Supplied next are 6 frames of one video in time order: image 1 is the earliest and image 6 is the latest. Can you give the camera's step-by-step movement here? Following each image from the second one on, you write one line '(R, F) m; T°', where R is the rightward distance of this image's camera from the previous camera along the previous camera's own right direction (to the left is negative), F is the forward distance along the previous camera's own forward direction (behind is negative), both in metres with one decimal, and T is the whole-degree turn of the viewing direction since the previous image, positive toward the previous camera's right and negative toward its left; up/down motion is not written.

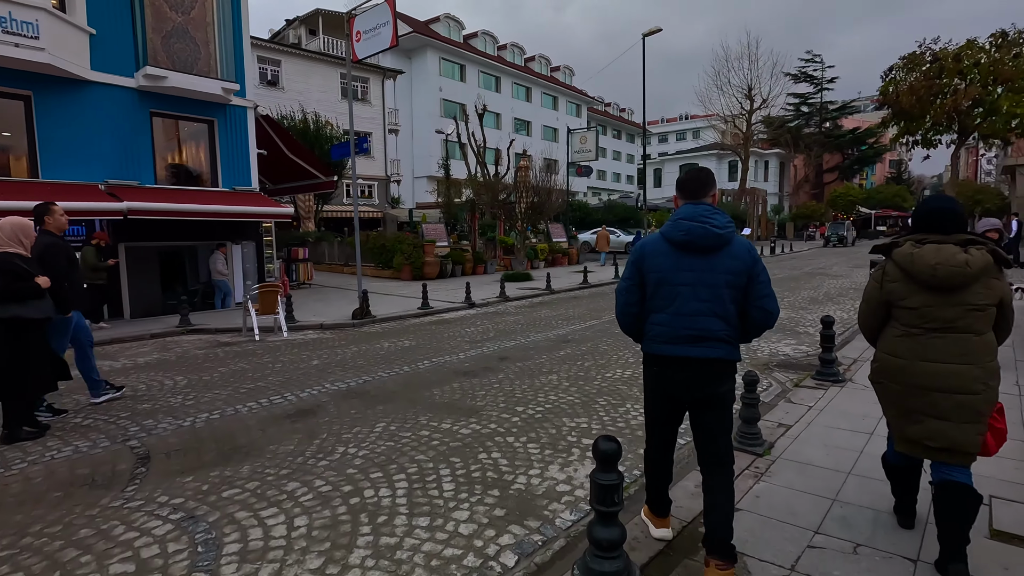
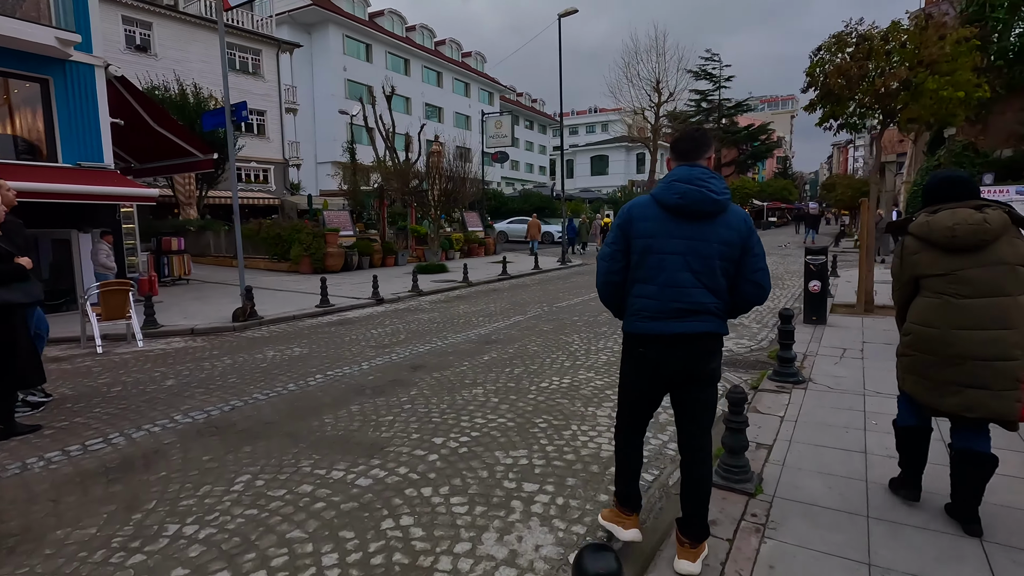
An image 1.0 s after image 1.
(0.0, +1.3) m; +9°
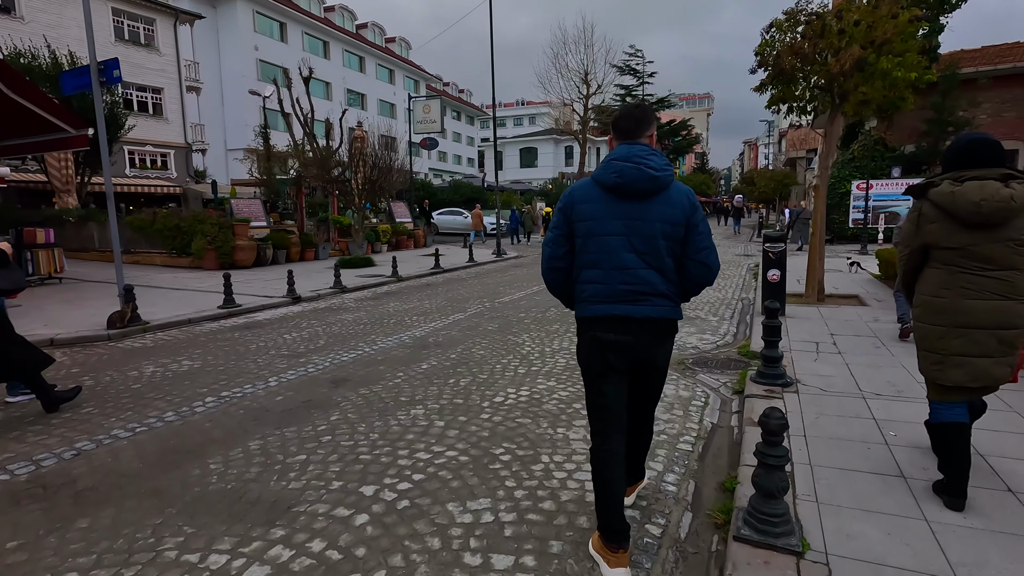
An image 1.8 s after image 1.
(-0.2, +1.1) m; +8°
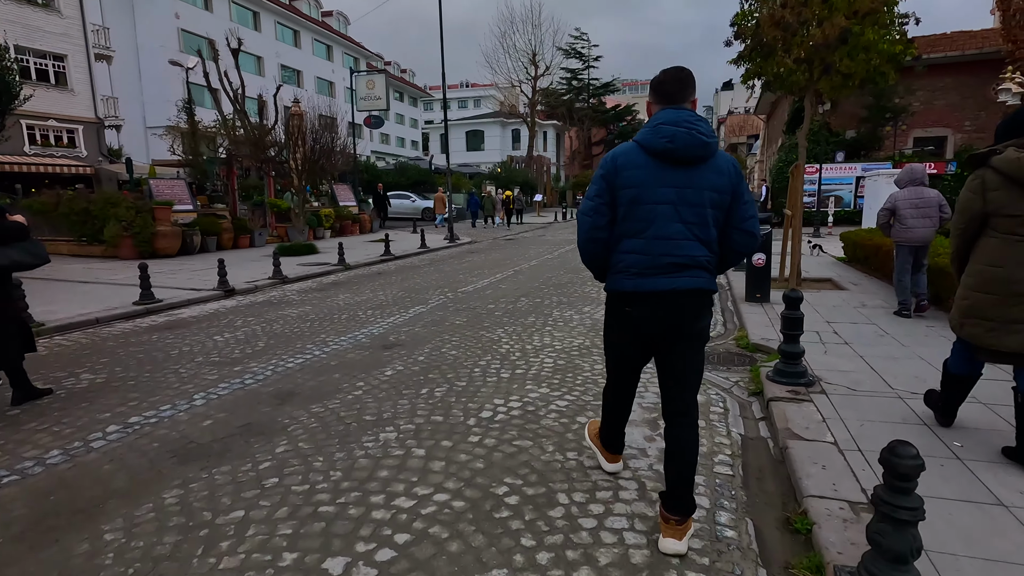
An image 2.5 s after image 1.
(-0.3, +0.9) m; +6°
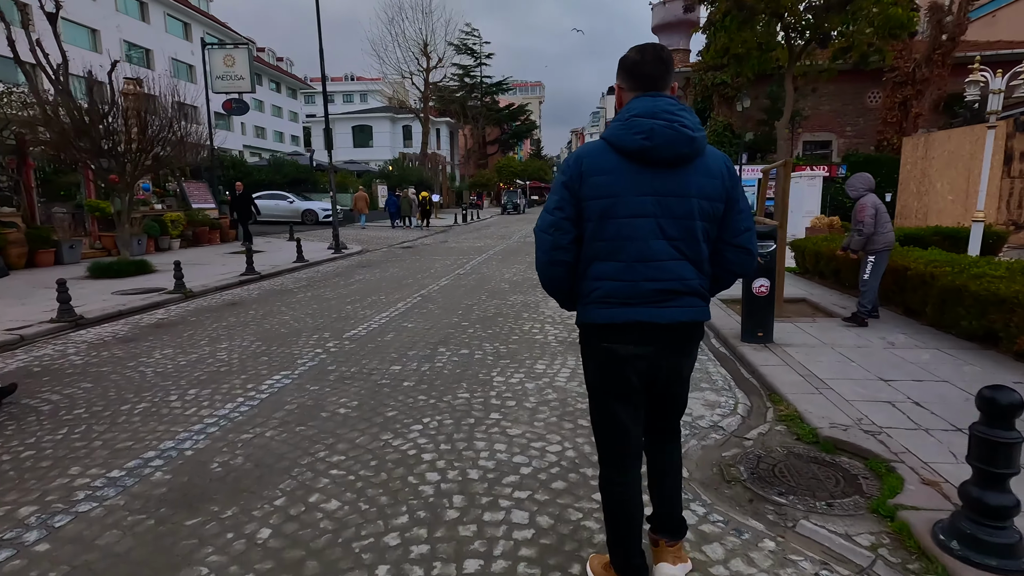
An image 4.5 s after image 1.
(-0.2, +2.7) m; +11°
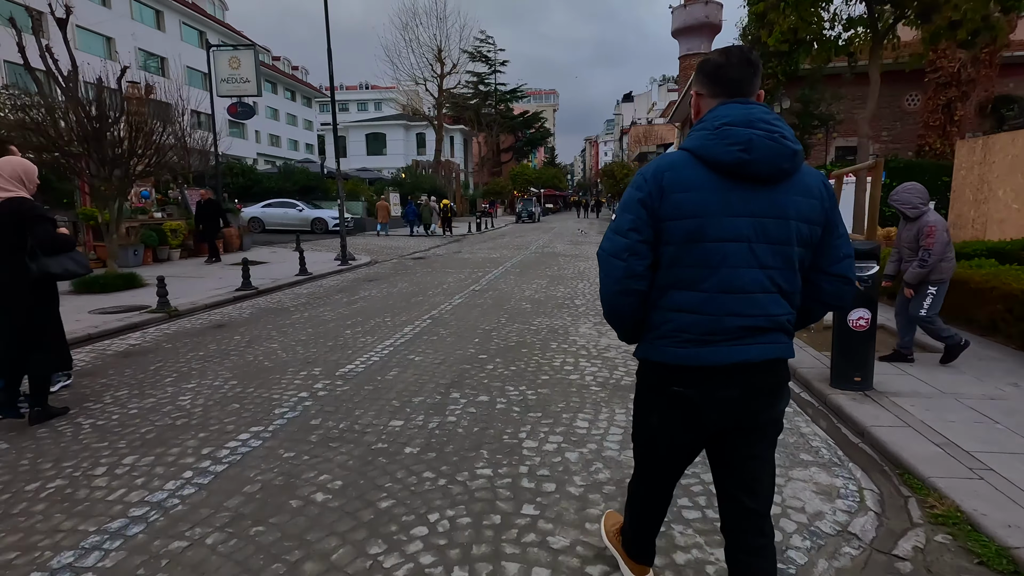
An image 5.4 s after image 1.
(-0.2, +1.2) m; -1°
